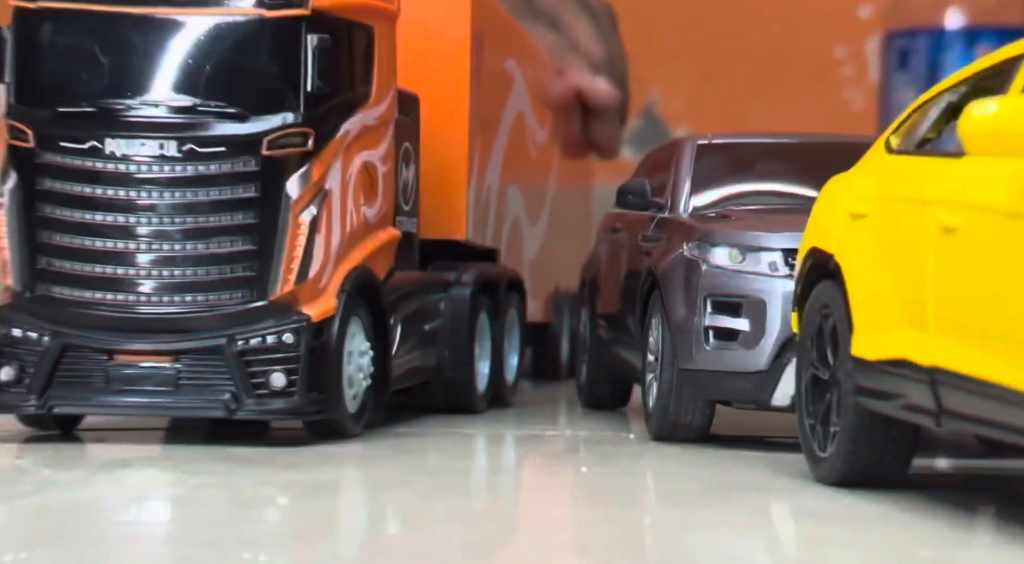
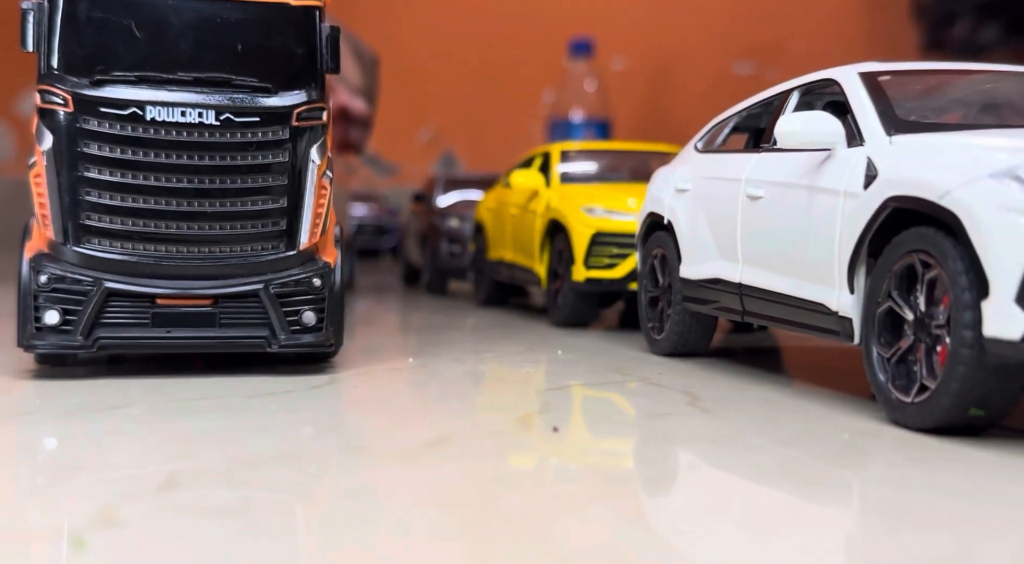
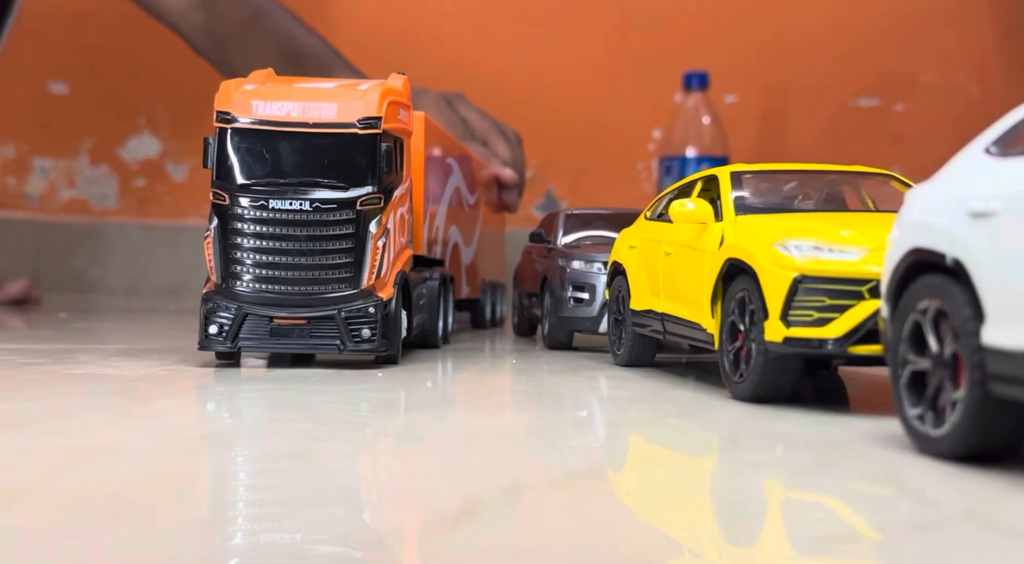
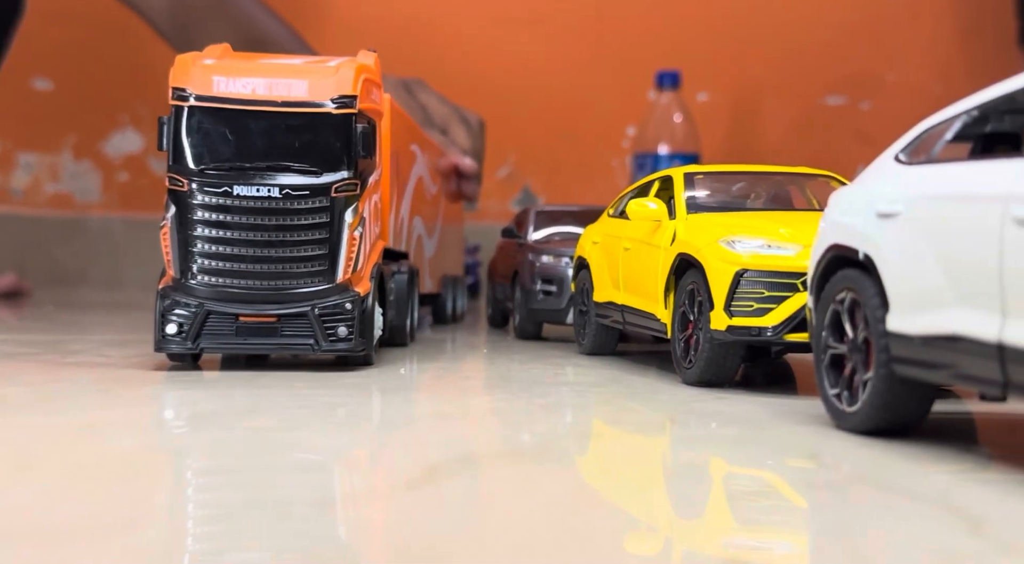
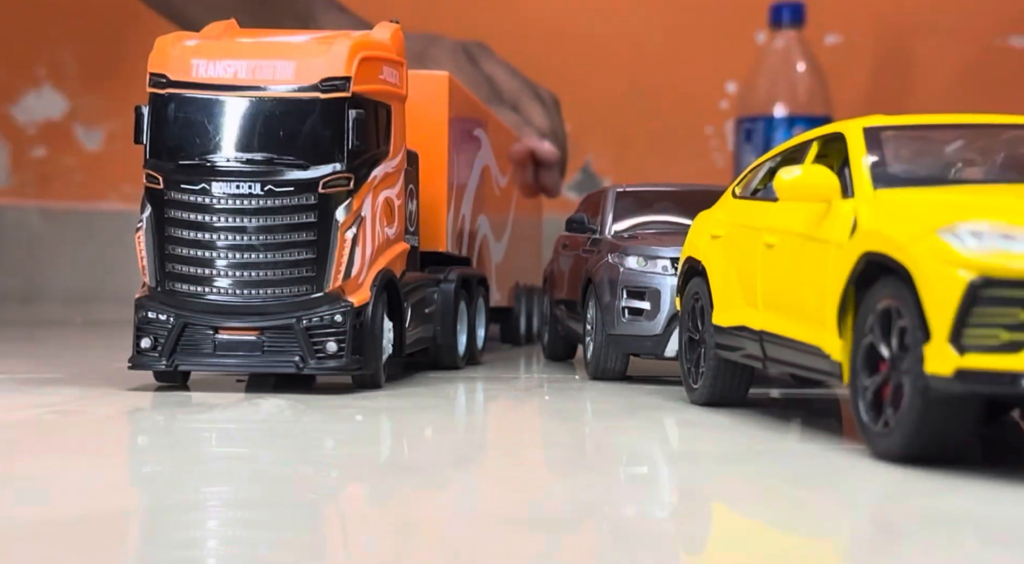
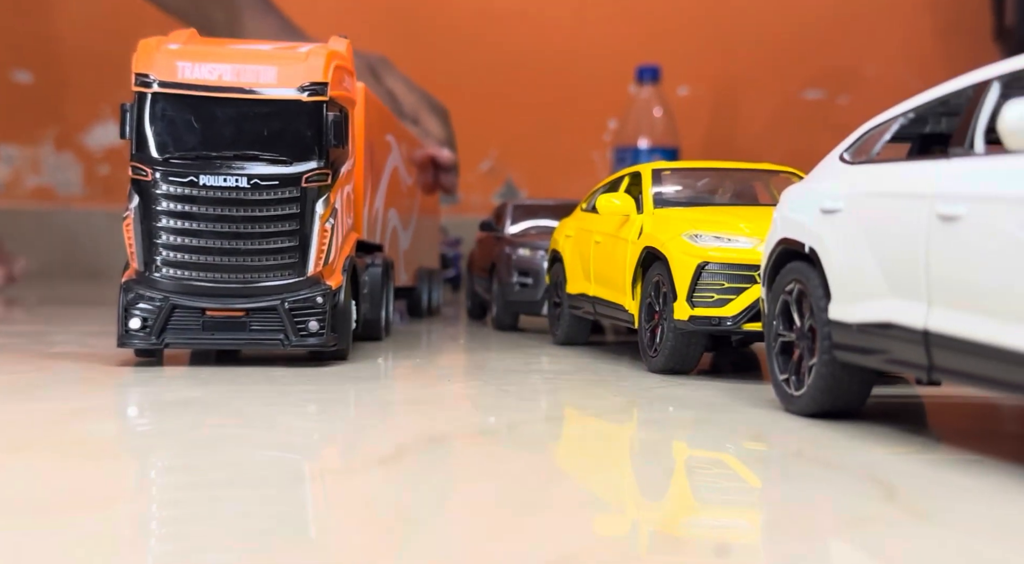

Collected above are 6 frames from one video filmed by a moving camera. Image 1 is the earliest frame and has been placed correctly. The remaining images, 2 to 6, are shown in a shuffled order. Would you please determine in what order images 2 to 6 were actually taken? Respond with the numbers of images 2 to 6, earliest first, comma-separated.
5, 3, 4, 6, 2
